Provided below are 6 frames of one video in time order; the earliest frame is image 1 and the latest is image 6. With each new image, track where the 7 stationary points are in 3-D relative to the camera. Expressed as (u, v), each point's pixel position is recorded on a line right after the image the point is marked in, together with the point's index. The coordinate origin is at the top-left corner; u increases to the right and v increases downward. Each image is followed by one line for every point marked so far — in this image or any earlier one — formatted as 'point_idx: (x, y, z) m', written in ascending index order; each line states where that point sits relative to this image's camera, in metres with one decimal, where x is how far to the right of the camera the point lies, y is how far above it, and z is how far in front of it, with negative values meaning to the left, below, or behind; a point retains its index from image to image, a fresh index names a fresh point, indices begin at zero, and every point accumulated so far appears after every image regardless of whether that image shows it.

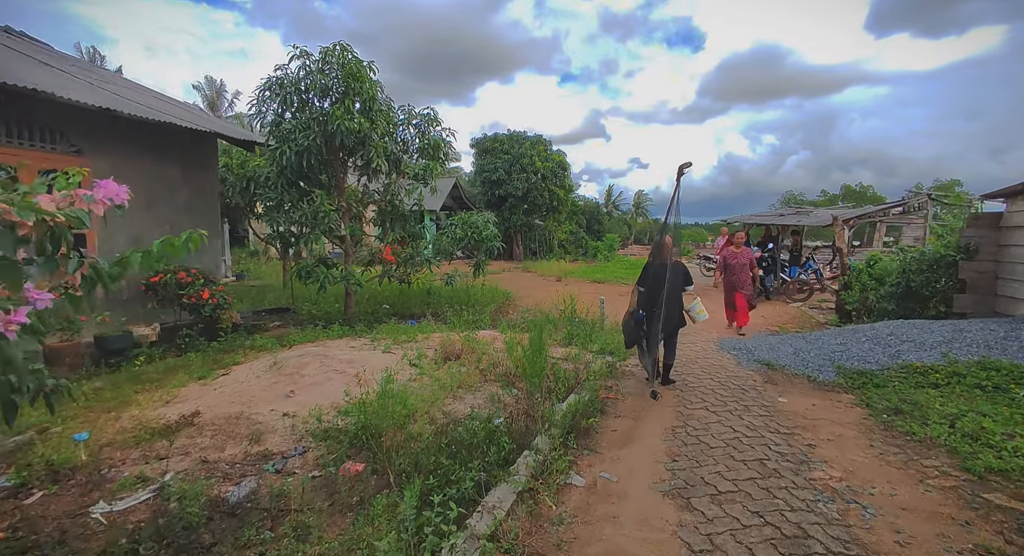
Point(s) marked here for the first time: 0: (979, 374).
0: (+4.2, -0.9, +4.5) m
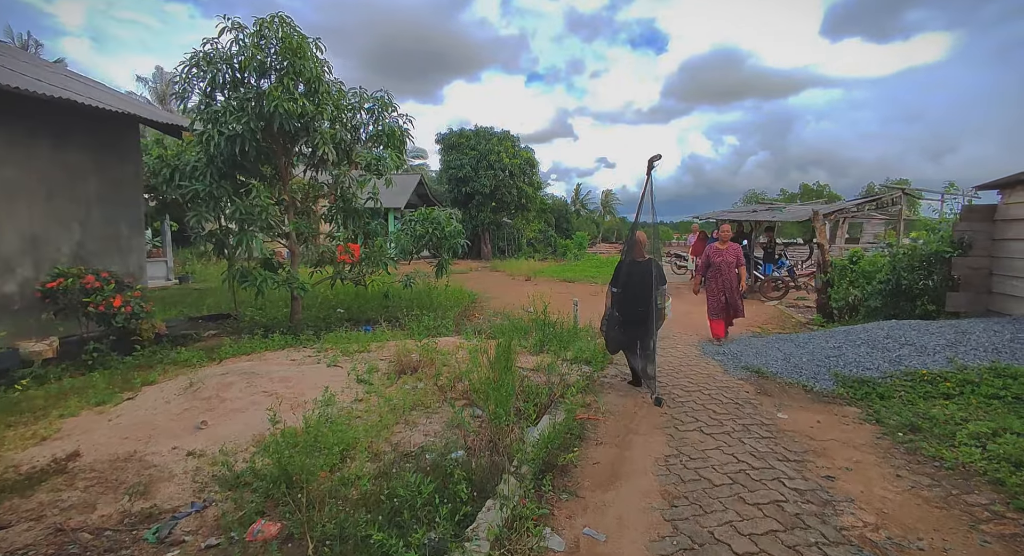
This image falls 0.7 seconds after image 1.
0: (+3.9, -0.8, +4.0) m
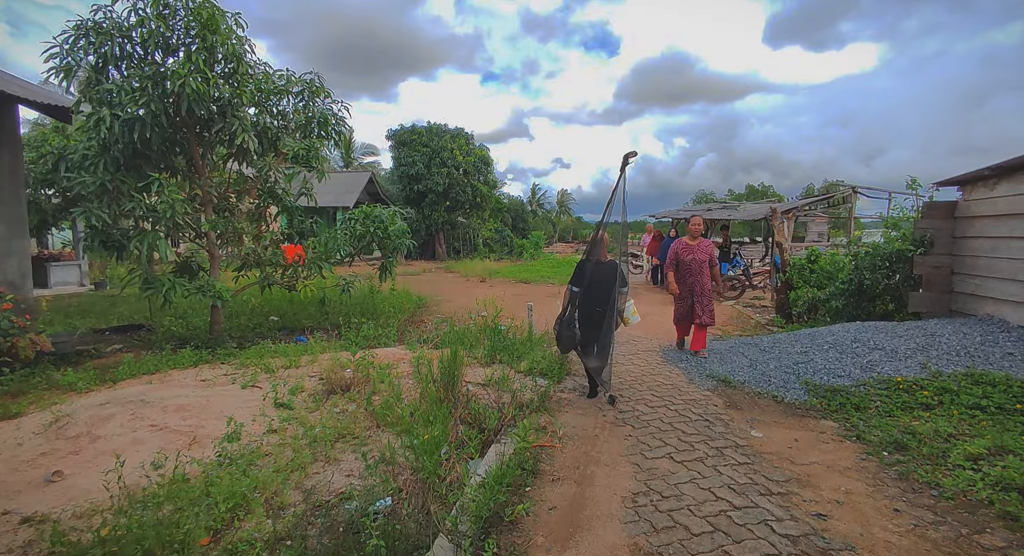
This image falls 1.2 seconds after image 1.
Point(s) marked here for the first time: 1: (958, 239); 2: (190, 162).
0: (+3.5, -0.9, +3.8) m
1: (+4.9, +0.4, +5.4) m
2: (-4.2, +1.5, +6.5) m
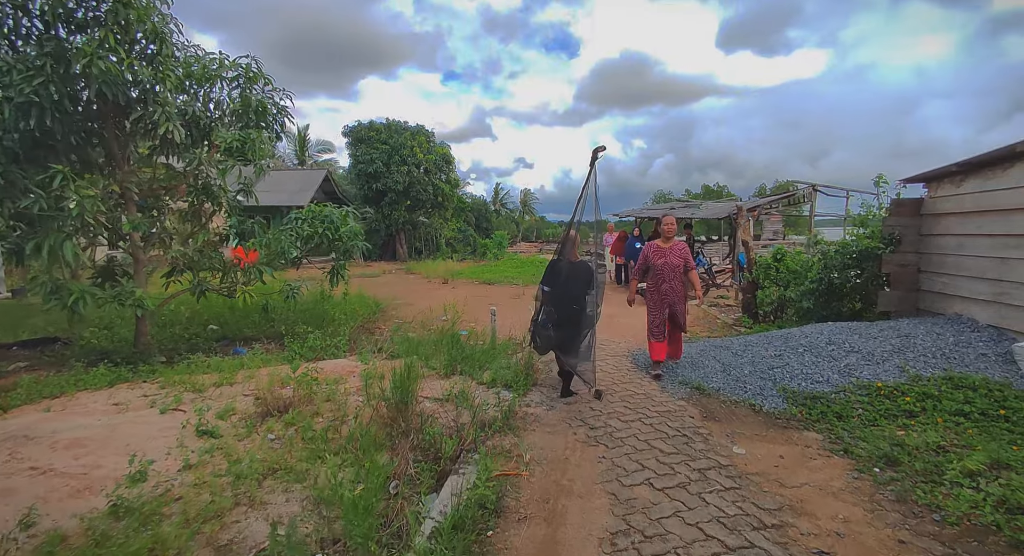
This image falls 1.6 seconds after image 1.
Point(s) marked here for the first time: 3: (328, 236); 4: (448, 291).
0: (+3.2, -0.9, +3.6) m
1: (+4.4, +0.4, +5.3) m
2: (-4.7, +1.4, +5.8) m
3: (-2.6, +0.6, +7.0) m
4: (-1.8, -0.3, +14.0) m
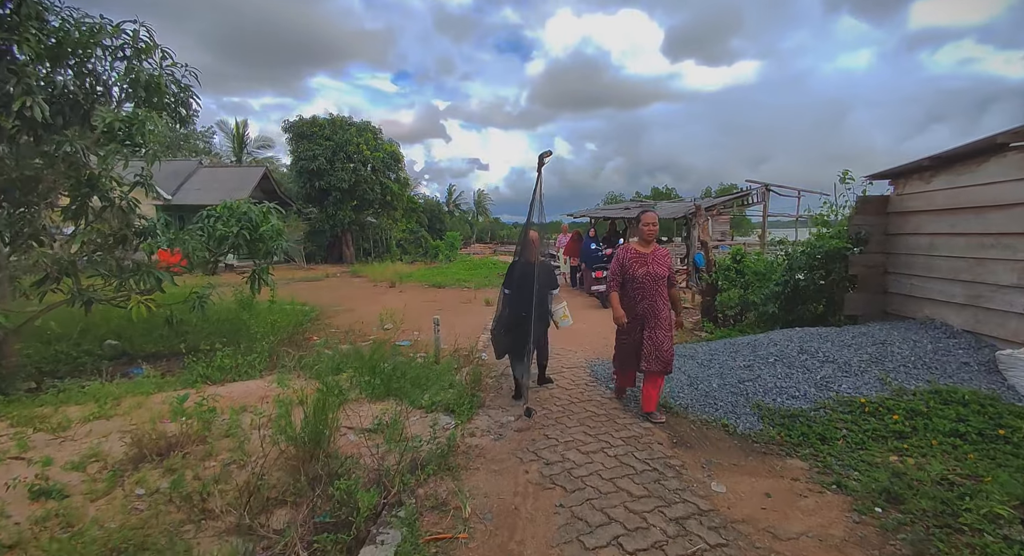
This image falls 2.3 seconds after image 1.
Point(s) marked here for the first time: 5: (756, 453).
0: (+2.8, -0.9, +3.2) m
1: (+3.9, +0.4, +5.1) m
2: (-5.3, +1.3, +4.7) m
3: (-3.3, +0.5, +6.1) m
4: (-3.1, -0.4, +13.2) m
5: (+1.6, -1.2, +3.3) m
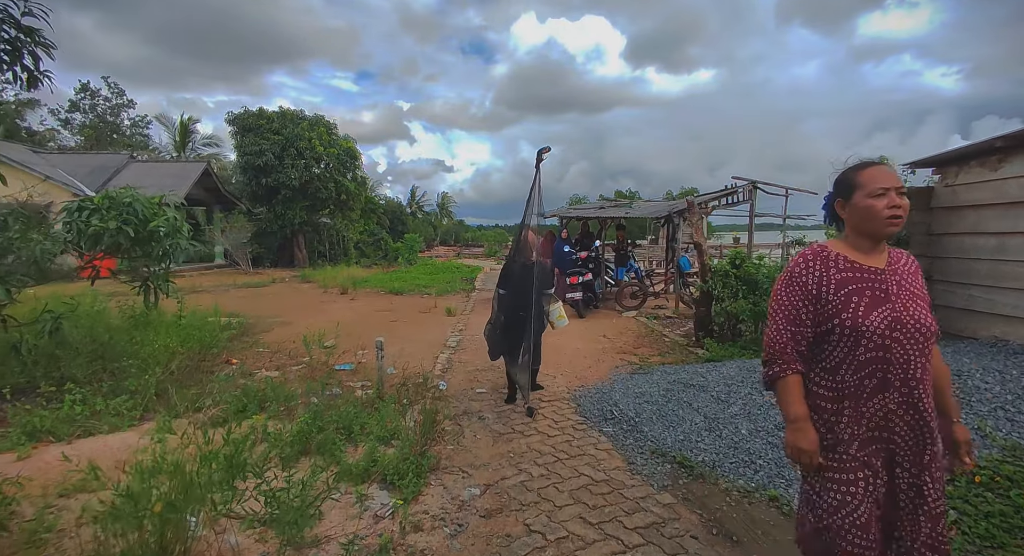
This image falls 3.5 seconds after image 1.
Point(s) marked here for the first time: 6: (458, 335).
0: (+2.7, -0.9, +2.3) m
1: (+3.6, +0.4, +4.2) m
2: (-5.5, +1.2, +3.1) m
3: (-3.6, +0.4, +4.7) m
4: (-4.0, -0.6, +11.8) m
5: (+1.5, -1.2, +2.2) m
6: (-0.8, -0.9, +7.8) m
